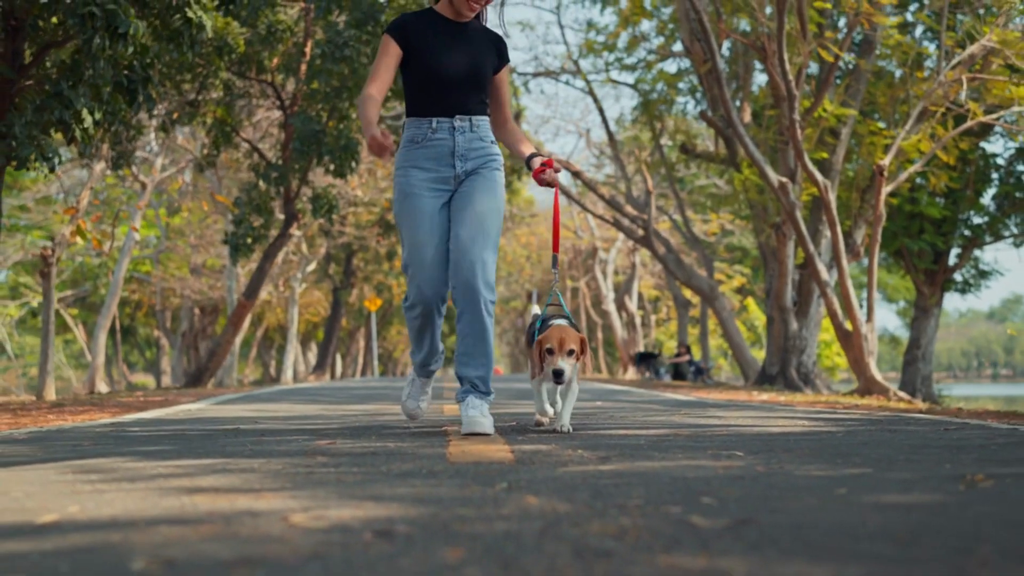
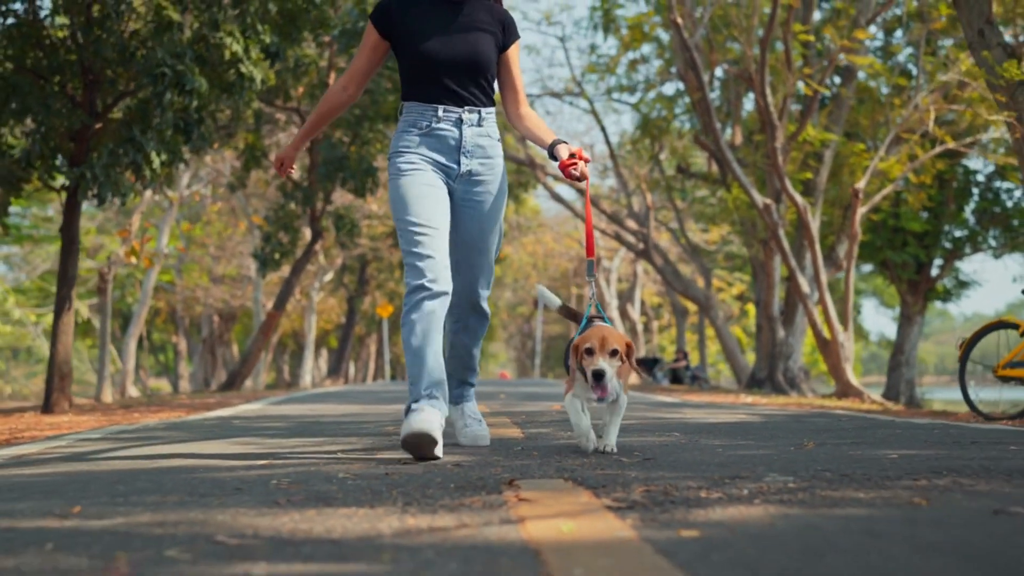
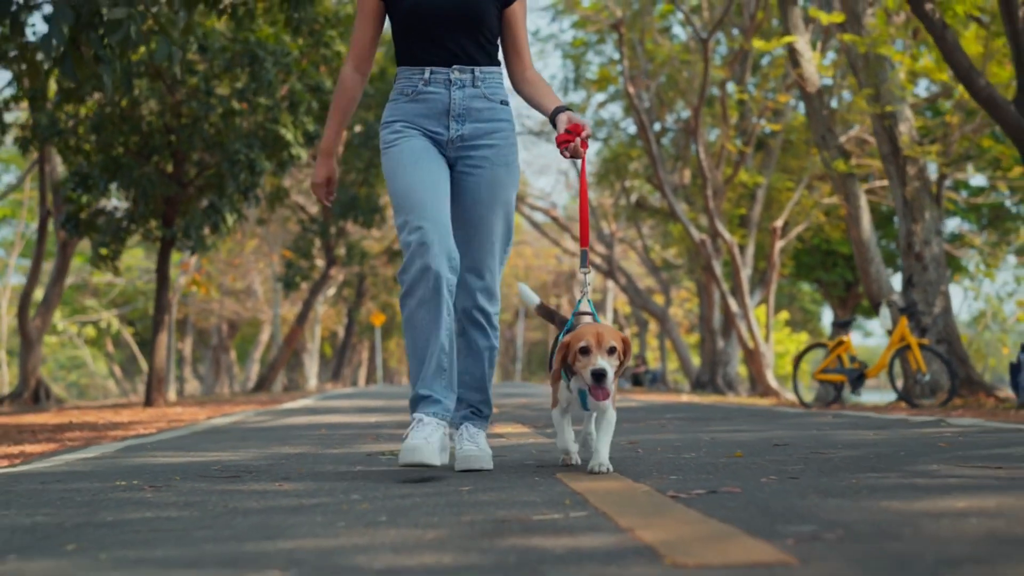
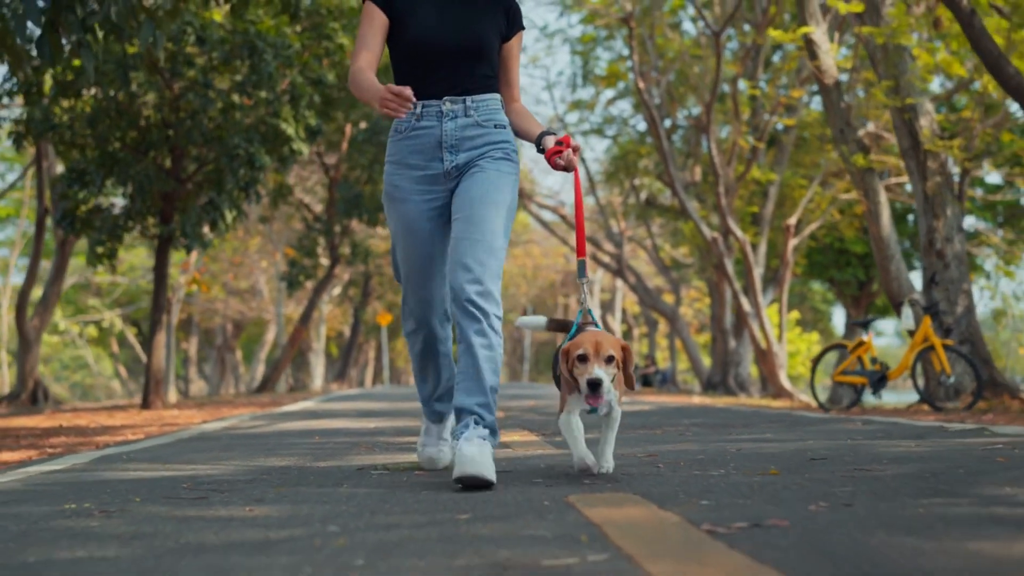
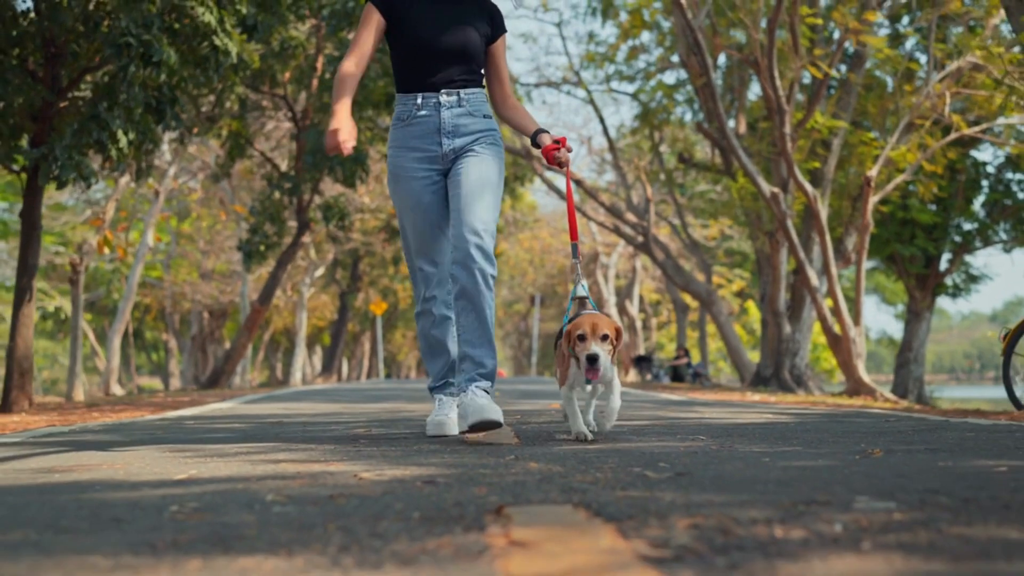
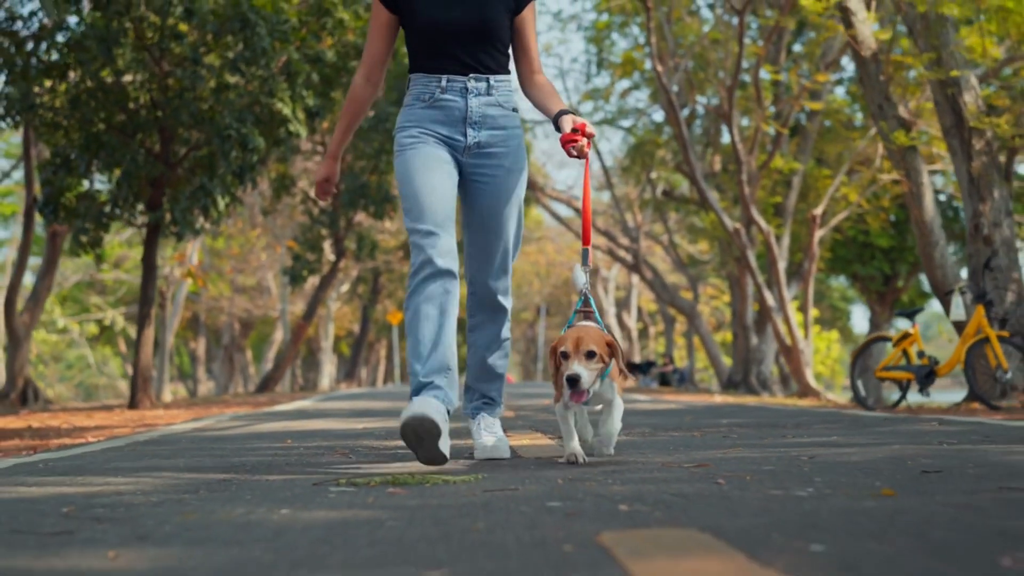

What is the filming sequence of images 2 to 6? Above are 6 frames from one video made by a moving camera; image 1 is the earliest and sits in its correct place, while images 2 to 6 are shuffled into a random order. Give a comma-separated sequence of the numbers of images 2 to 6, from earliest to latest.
5, 2, 6, 4, 3
